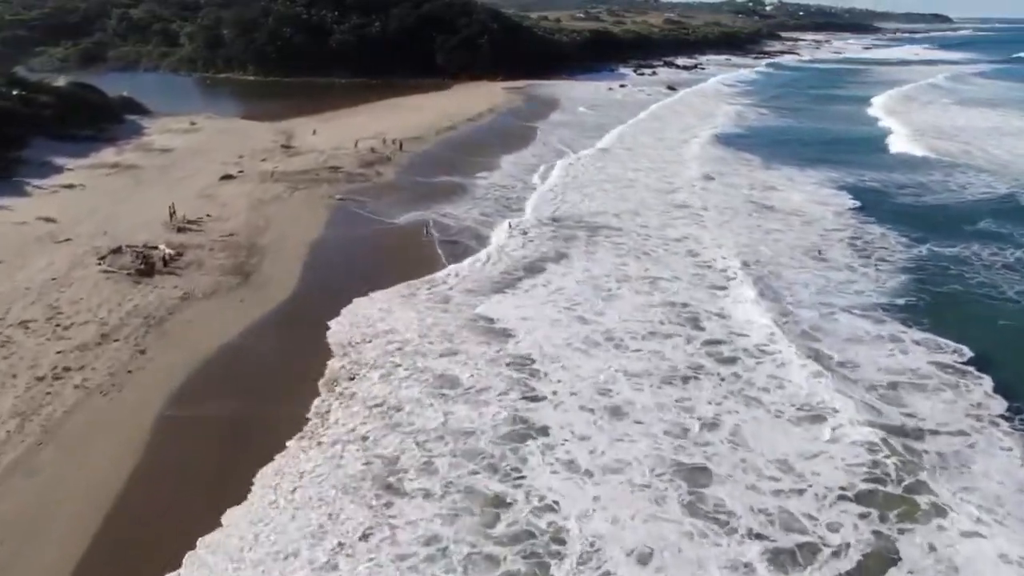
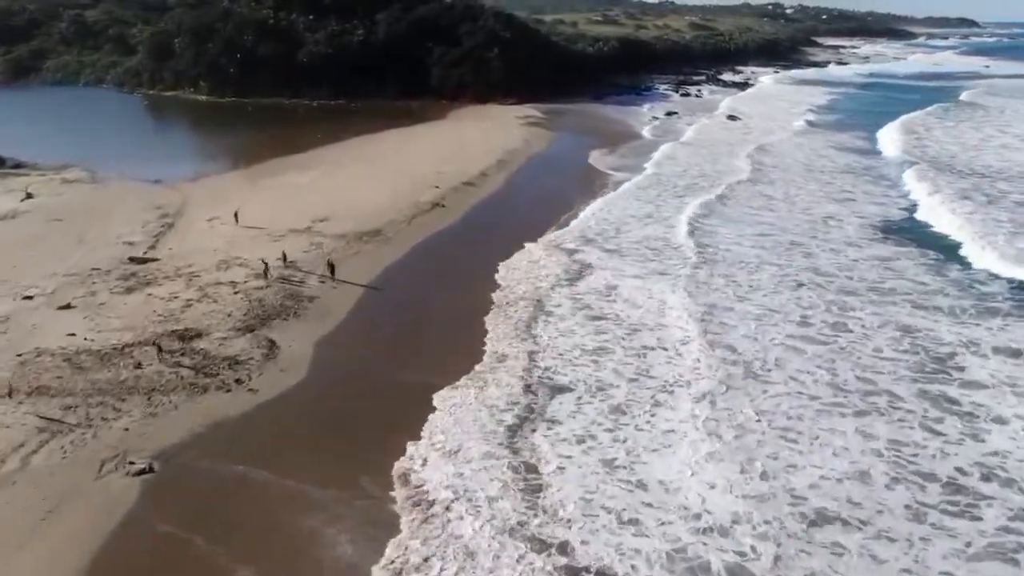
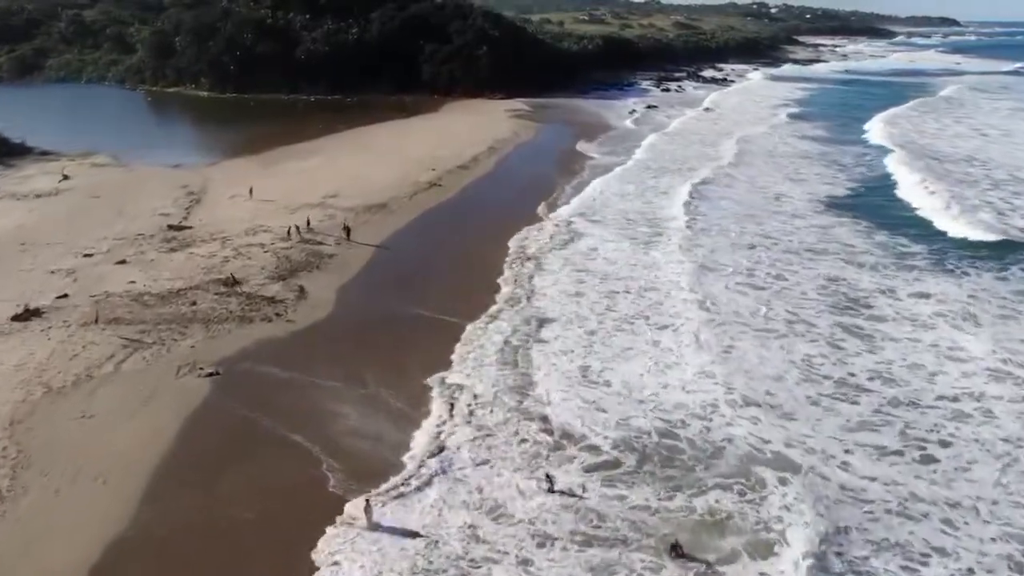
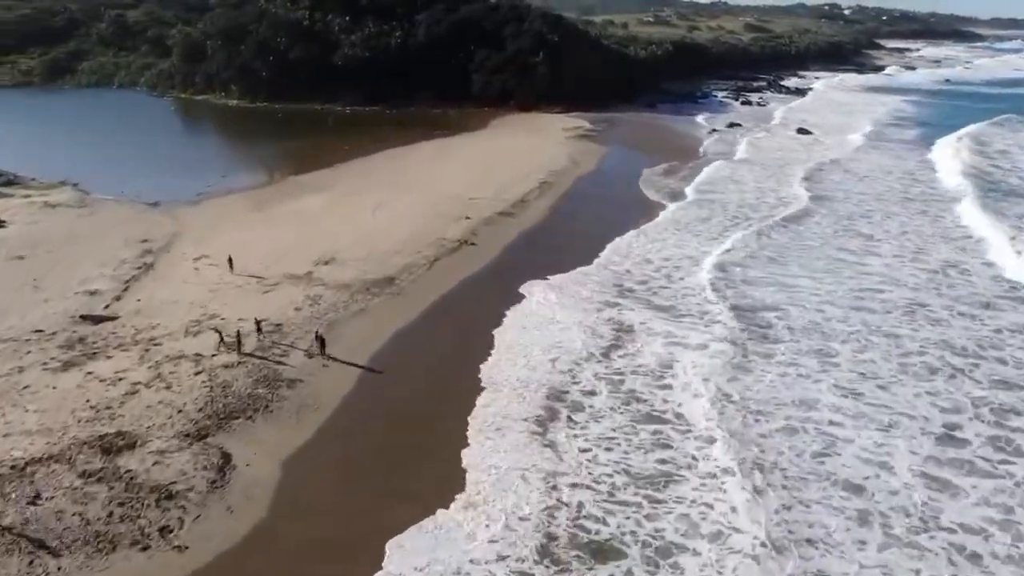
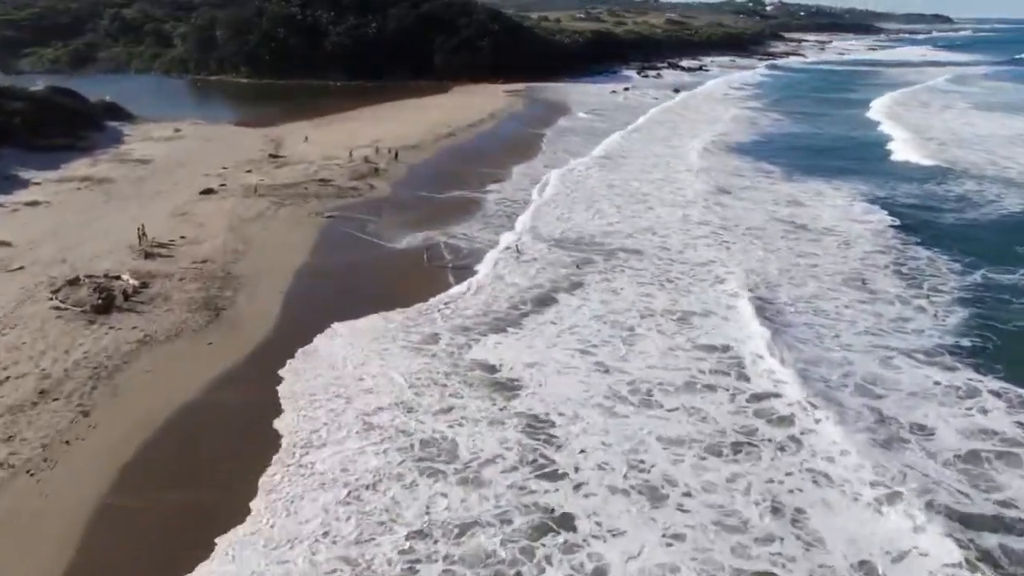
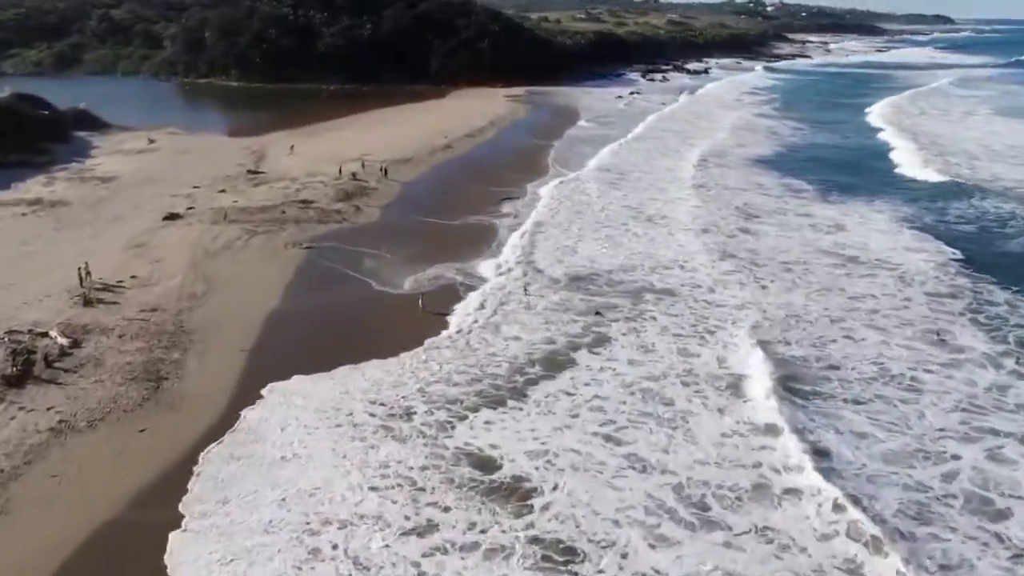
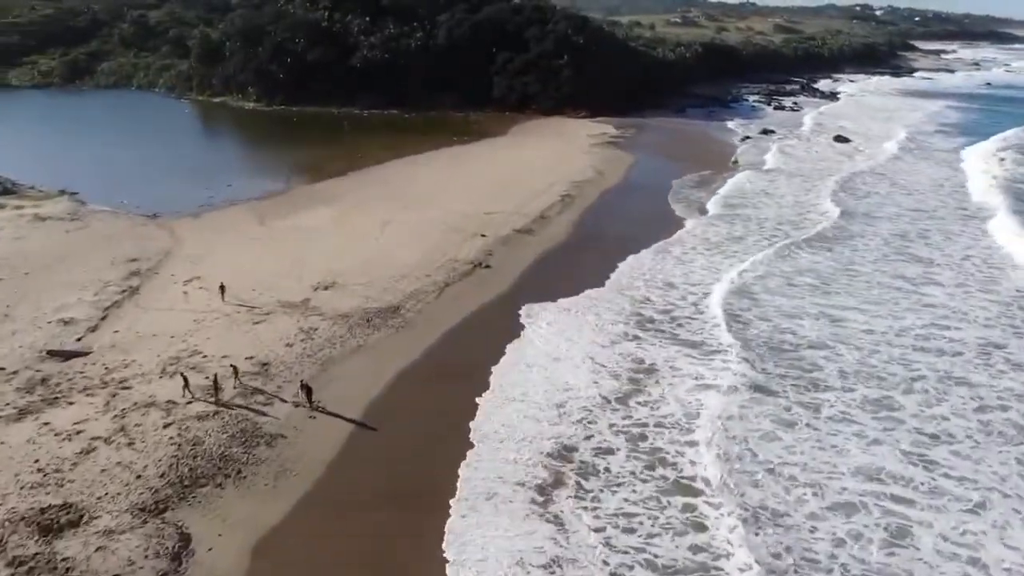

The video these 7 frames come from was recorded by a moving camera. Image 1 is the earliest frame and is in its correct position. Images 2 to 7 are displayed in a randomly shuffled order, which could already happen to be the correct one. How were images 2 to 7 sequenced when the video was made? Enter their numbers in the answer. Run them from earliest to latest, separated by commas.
5, 6, 3, 2, 4, 7
